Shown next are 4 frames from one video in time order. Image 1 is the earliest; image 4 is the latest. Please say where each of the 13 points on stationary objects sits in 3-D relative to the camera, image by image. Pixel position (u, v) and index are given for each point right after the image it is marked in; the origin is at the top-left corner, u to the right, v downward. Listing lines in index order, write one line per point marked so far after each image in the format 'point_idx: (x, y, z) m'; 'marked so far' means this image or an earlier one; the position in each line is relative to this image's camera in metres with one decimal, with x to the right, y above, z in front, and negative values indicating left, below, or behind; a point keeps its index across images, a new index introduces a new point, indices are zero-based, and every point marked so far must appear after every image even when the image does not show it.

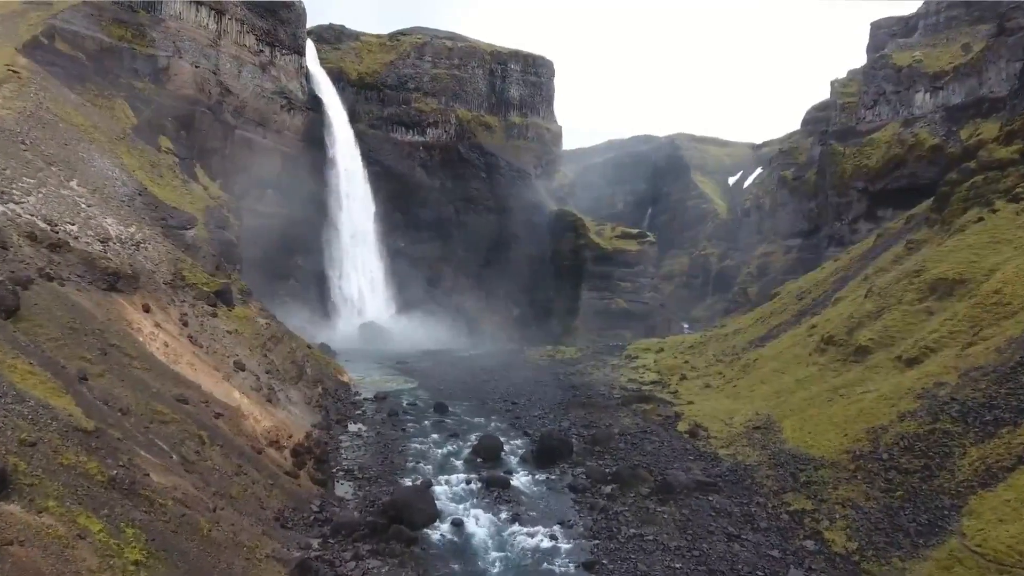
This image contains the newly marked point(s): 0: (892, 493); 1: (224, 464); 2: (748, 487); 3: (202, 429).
0: (+9.9, -5.3, +16.6) m
1: (-7.2, -4.4, +15.9) m
2: (+7.2, -6.1, +19.6) m
3: (-8.0, -3.7, +16.5) m
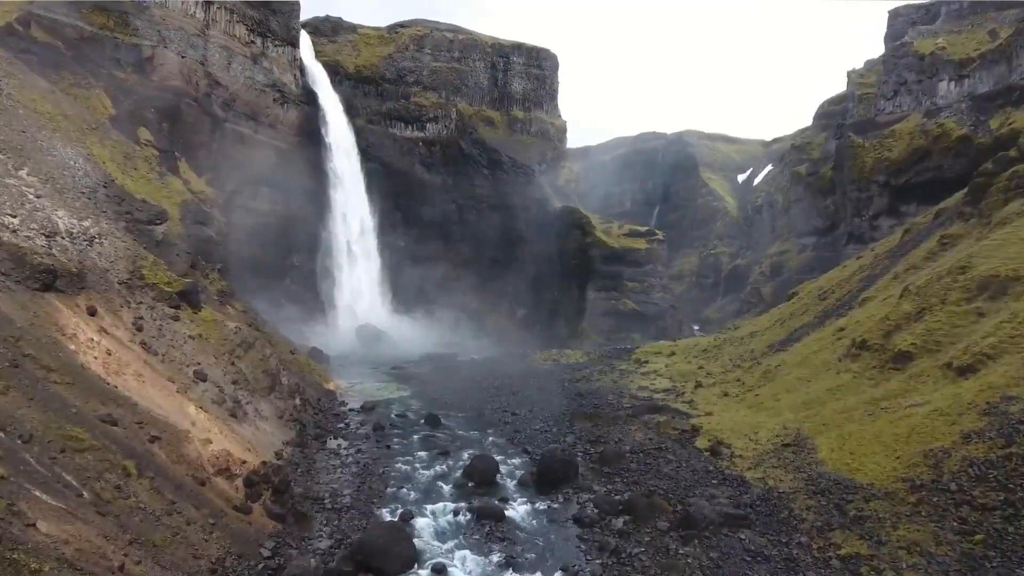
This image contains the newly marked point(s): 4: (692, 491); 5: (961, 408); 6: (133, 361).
0: (+9.7, -5.3, +13.6) m
1: (-7.4, -4.4, +13.0) m
2: (+7.1, -6.1, +16.6) m
3: (-8.2, -3.6, +13.7) m
4: (+5.4, -6.1, +19.3) m
5: (+12.8, -3.4, +18.2) m
6: (-11.3, -2.2, +19.1) m
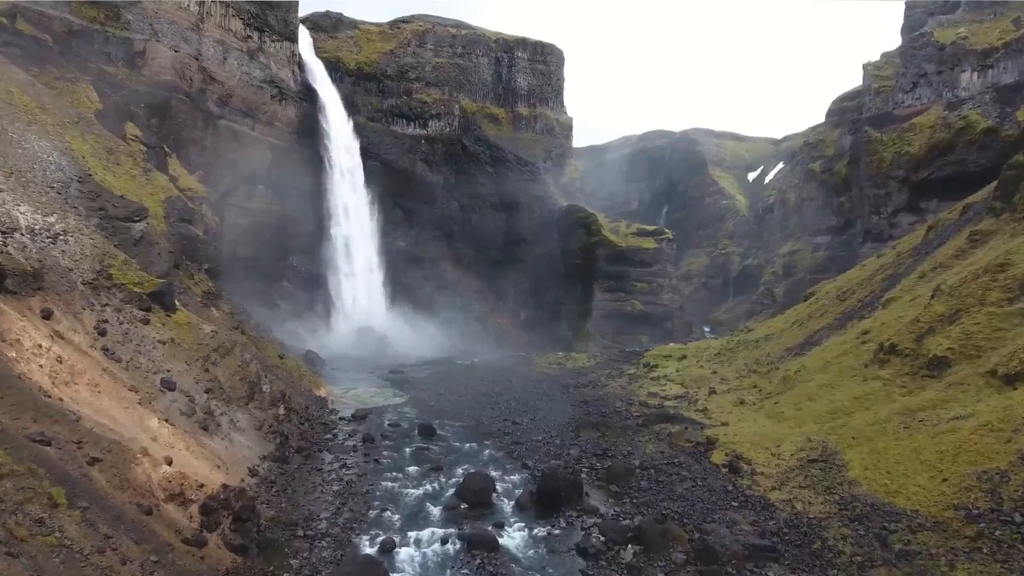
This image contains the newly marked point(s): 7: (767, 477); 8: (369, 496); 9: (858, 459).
0: (+9.6, -5.3, +11.5) m
1: (-7.6, -4.4, +11.1) m
2: (+7.0, -6.1, +14.5) m
3: (-8.4, -3.6, +11.8) m
4: (+5.3, -6.1, +17.2) m
5: (+12.7, -3.4, +16.1) m
6: (-11.4, -2.2, +17.2) m
7: (+7.9, -5.8, +19.8) m
8: (-4.2, -6.1, +18.9) m
9: (+10.3, -5.1, +19.0) m
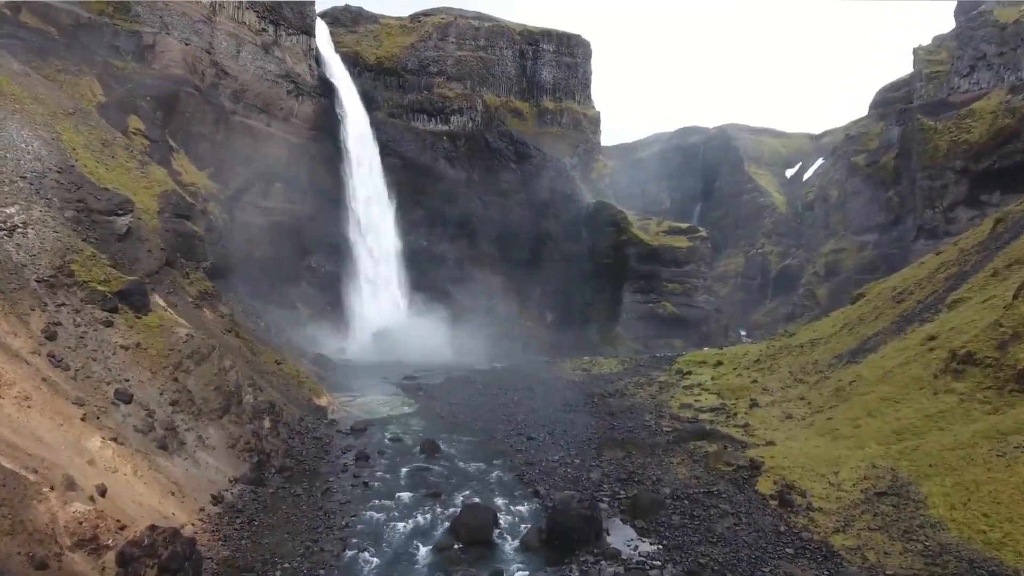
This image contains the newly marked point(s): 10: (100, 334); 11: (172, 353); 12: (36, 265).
0: (+9.4, -5.2, +8.0) m
1: (-7.8, -4.3, +8.5) m
2: (+6.9, -6.0, +11.2) m
3: (-8.6, -3.5, +9.2) m
4: (+5.4, -6.0, +13.9) m
5: (+12.7, -3.3, +12.5) m
6: (-11.3, -2.1, +14.7) m
7: (+8.1, -5.8, +16.4) m
8: (-4.1, -6.0, +16.0) m
9: (+10.4, -5.0, +15.5) m
10: (-12.0, -1.3, +18.5) m
11: (-10.7, -2.1, +20.1) m
12: (-14.0, +0.7, +18.8) m
